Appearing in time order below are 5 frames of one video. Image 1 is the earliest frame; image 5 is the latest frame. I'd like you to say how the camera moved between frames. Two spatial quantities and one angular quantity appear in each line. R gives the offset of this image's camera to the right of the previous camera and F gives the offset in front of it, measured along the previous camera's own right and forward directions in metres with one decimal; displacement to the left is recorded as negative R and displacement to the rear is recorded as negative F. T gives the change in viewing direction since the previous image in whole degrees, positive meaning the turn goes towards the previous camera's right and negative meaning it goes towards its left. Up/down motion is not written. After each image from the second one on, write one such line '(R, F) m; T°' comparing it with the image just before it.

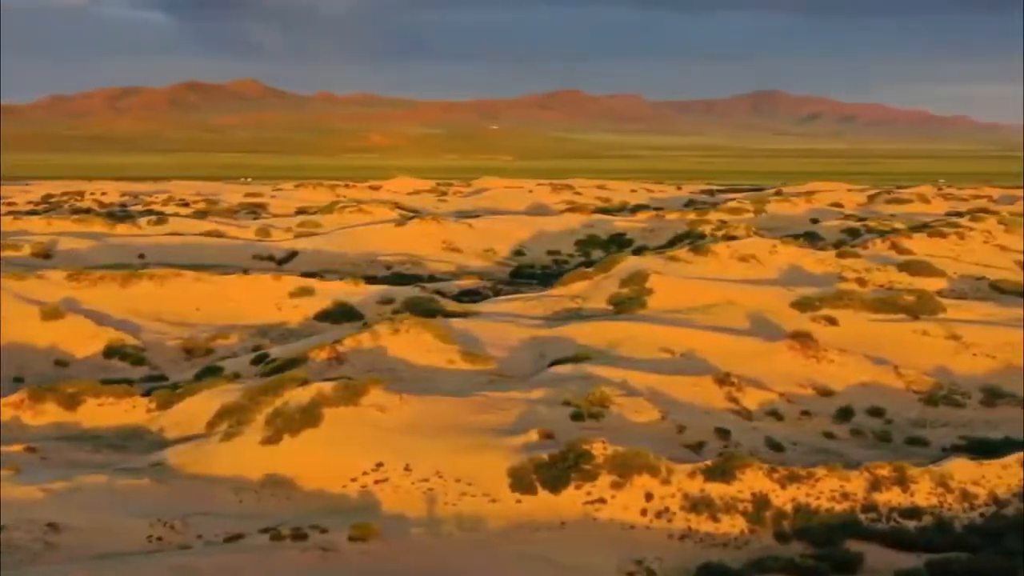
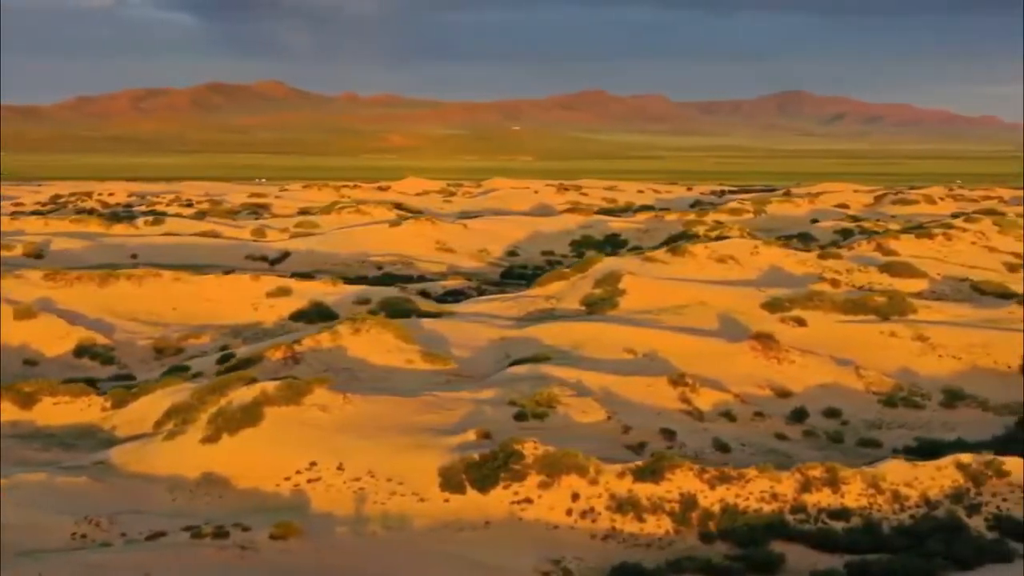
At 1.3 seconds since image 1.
(+1.5, 0.0) m; -1°
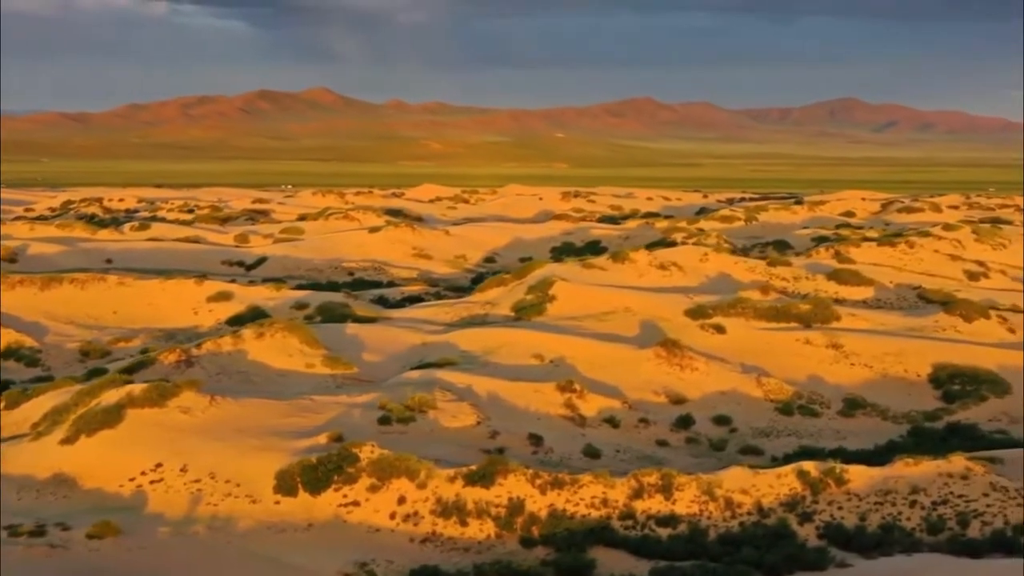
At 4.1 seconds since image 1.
(+3.3, -0.1) m; -2°
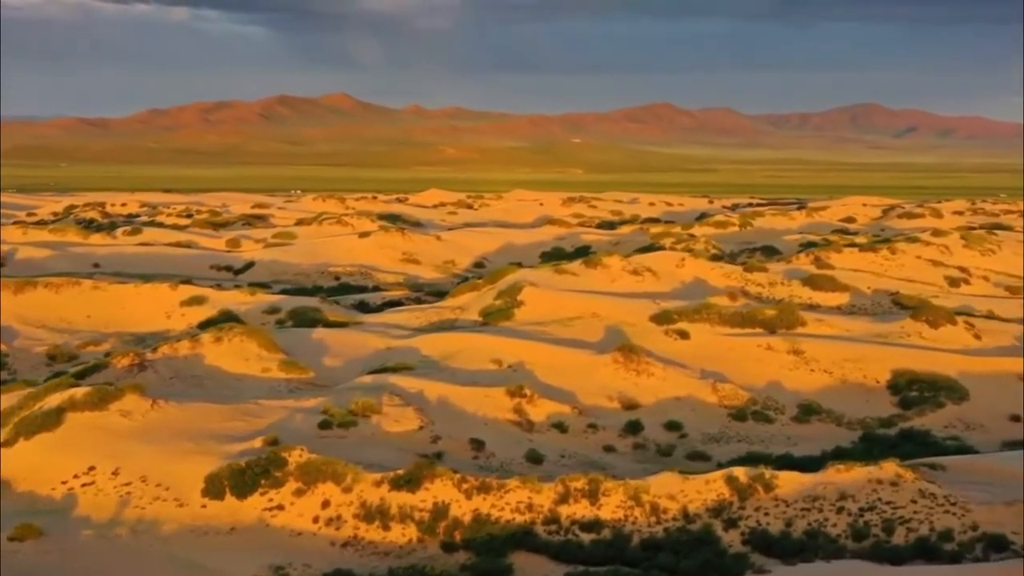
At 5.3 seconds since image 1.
(+1.4, 0.0) m; -1°
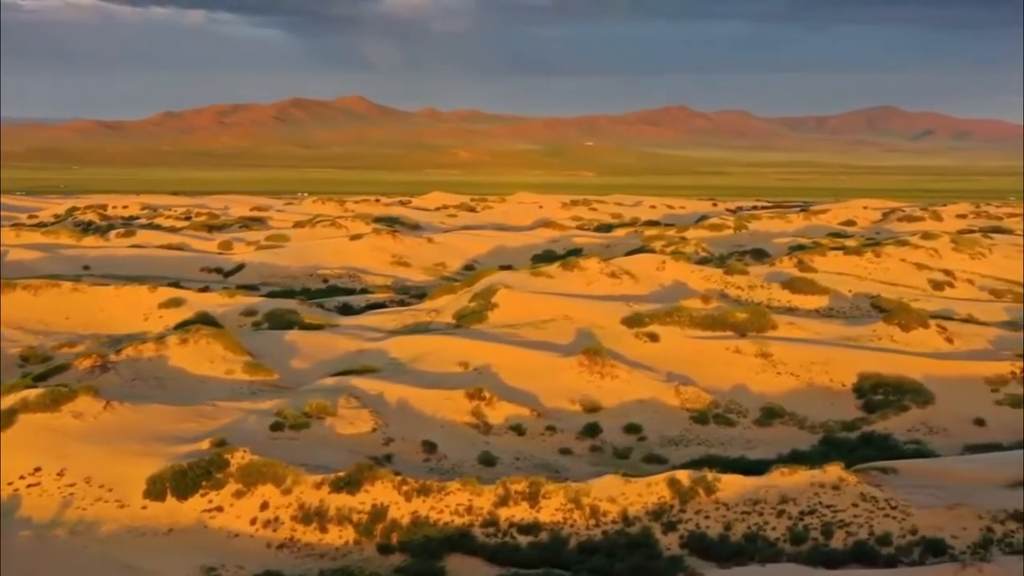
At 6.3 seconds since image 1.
(+1.2, 0.0) m; 0°
